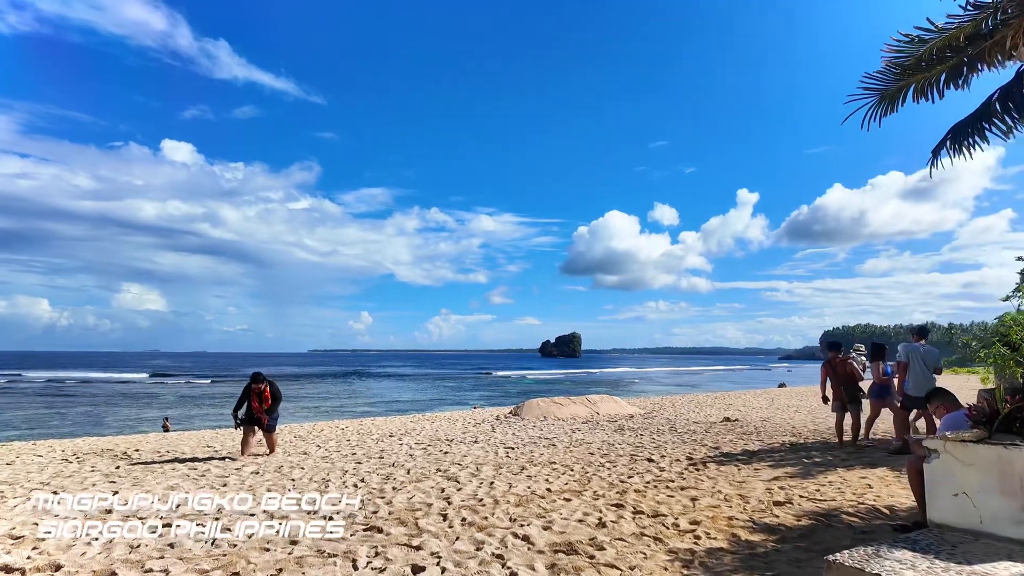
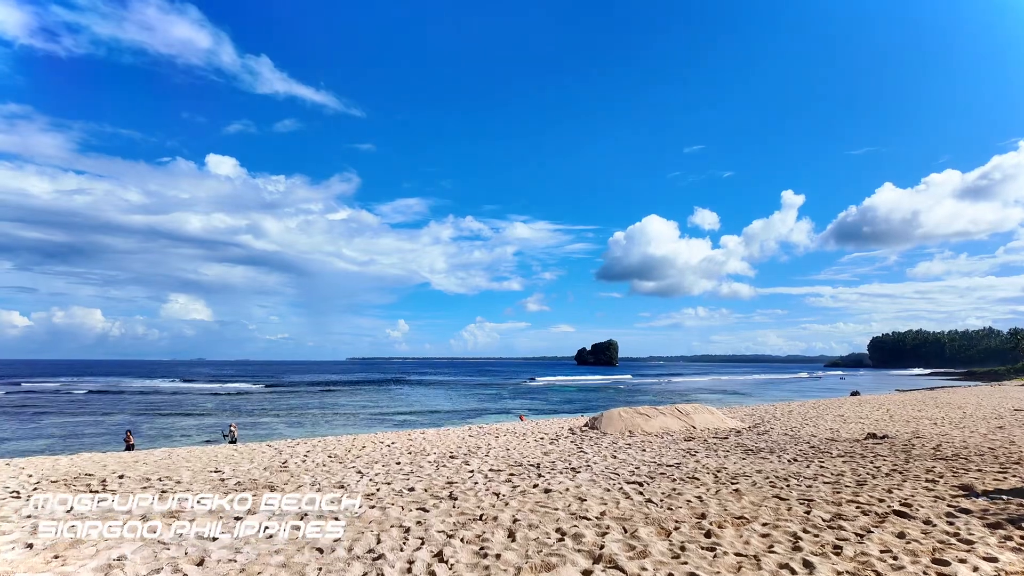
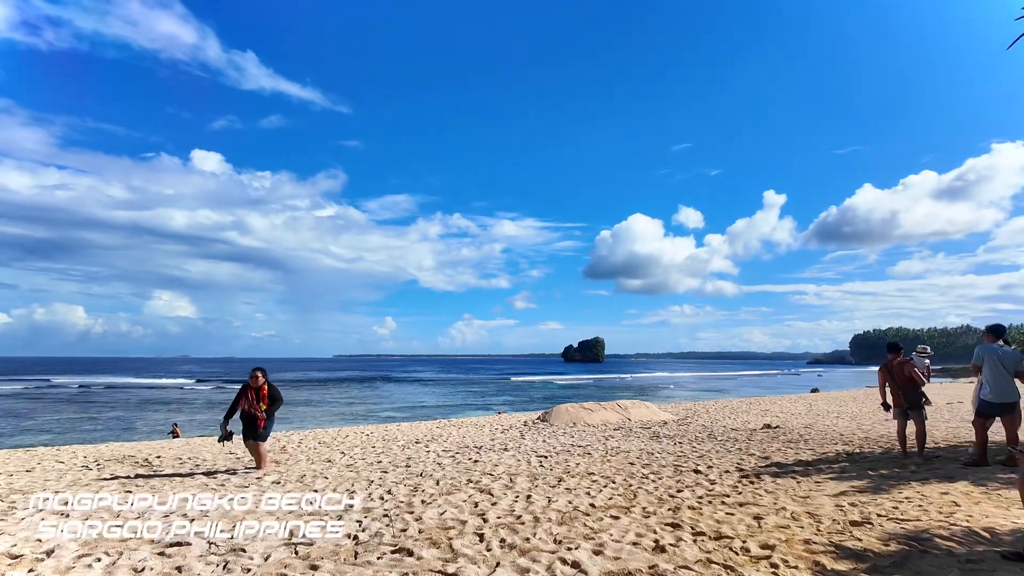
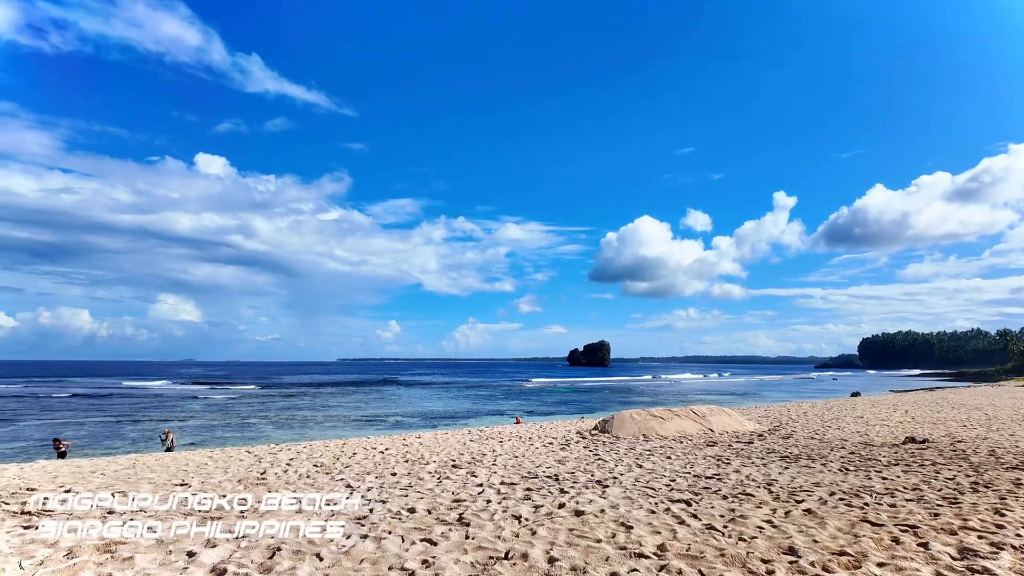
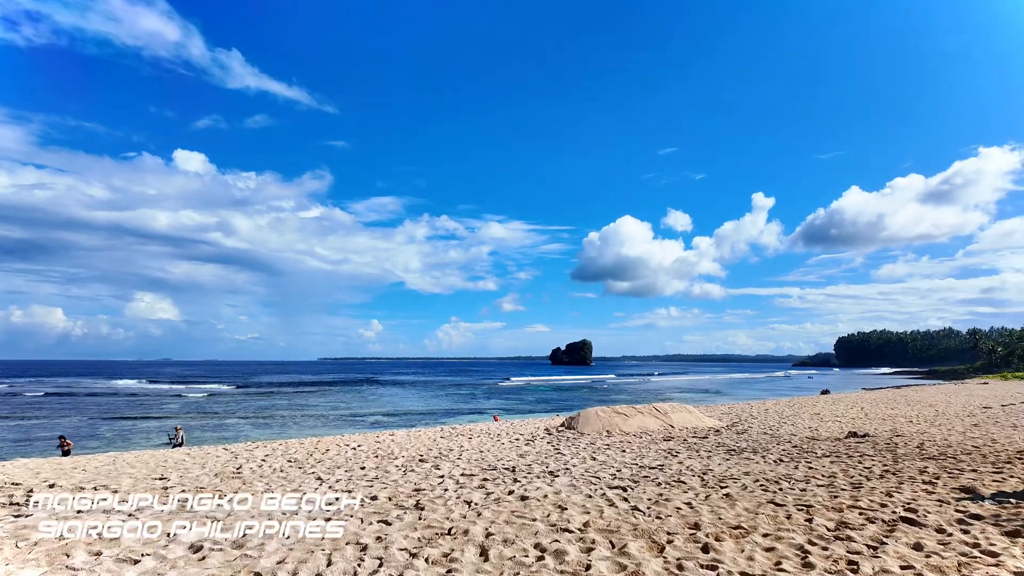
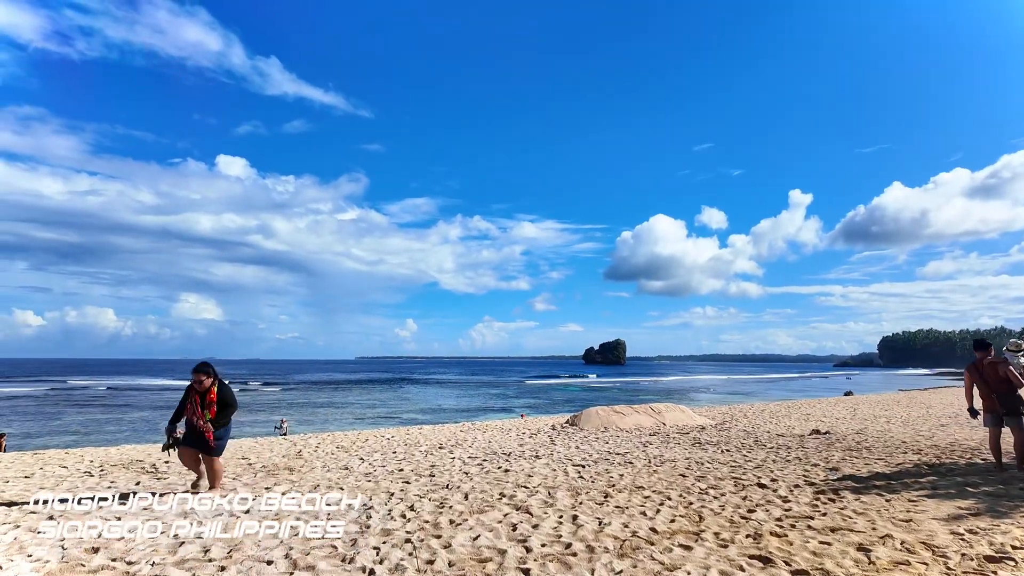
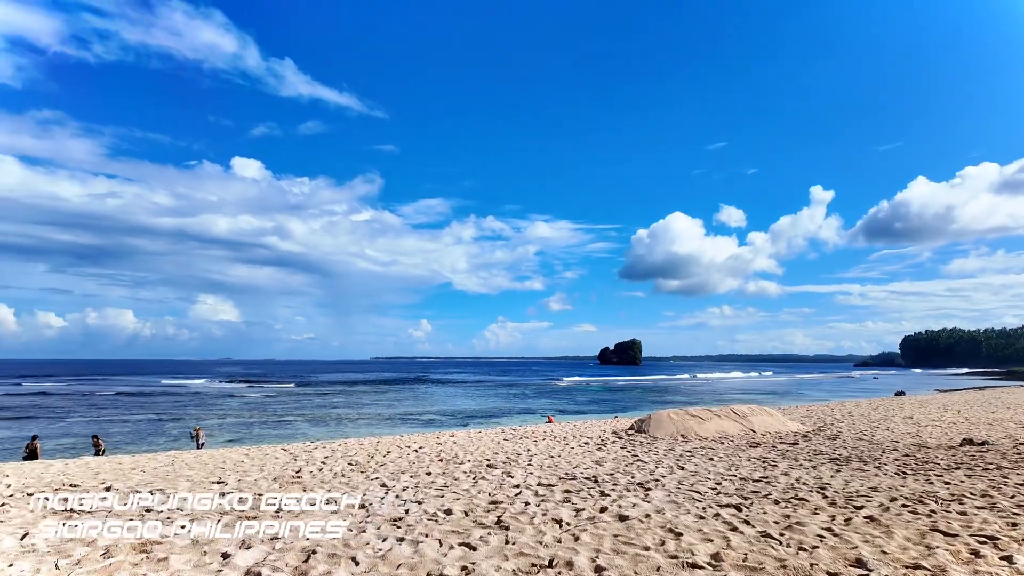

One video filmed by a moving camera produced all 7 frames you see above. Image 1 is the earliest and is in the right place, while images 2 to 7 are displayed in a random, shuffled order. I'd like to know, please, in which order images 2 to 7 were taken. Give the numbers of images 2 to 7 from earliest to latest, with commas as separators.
3, 6, 2, 5, 4, 7
